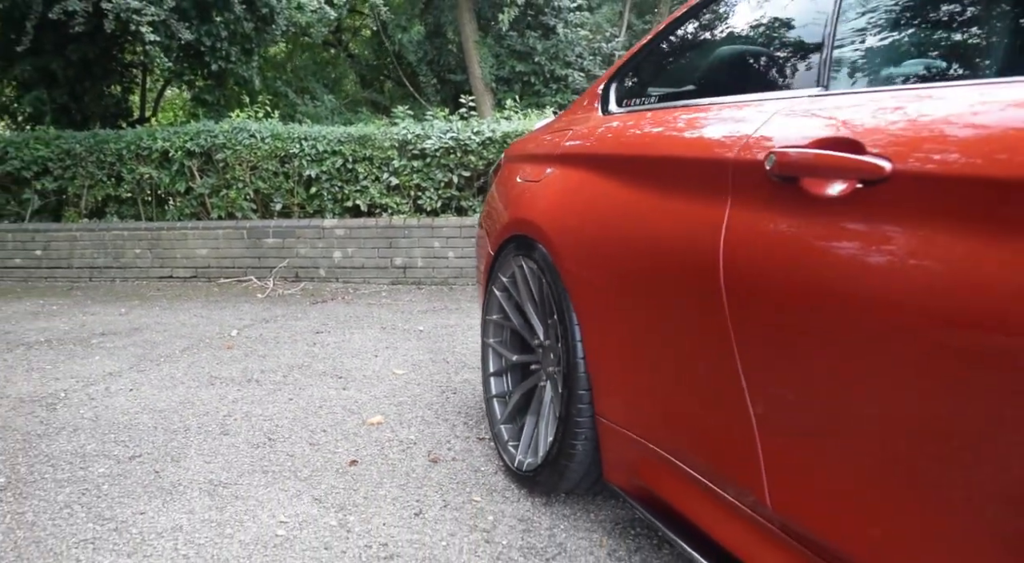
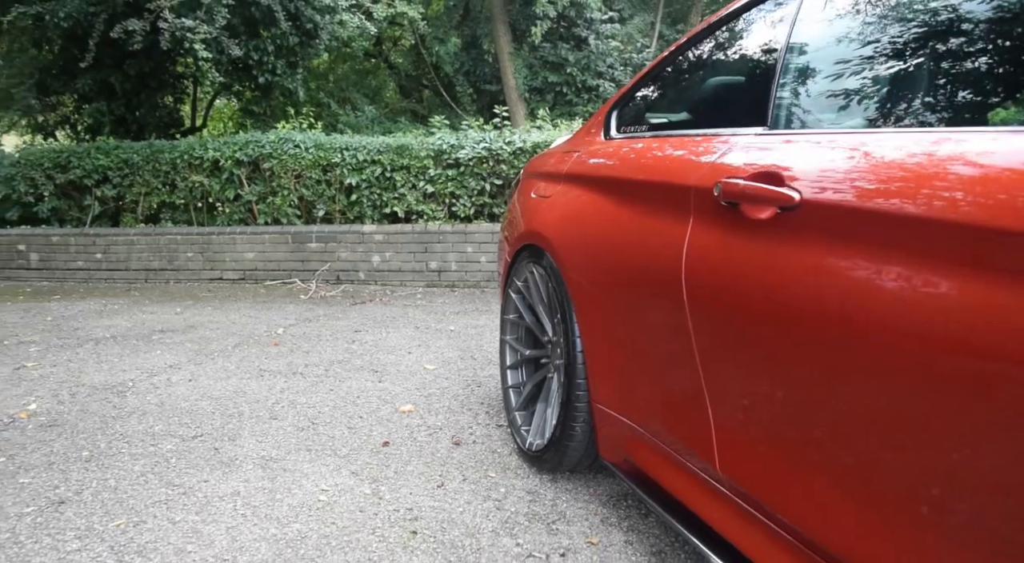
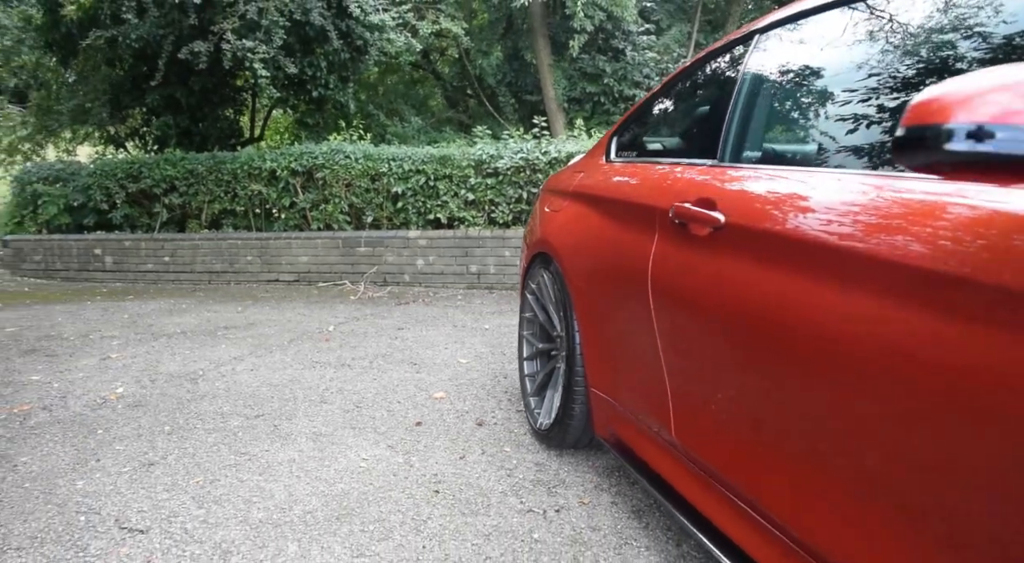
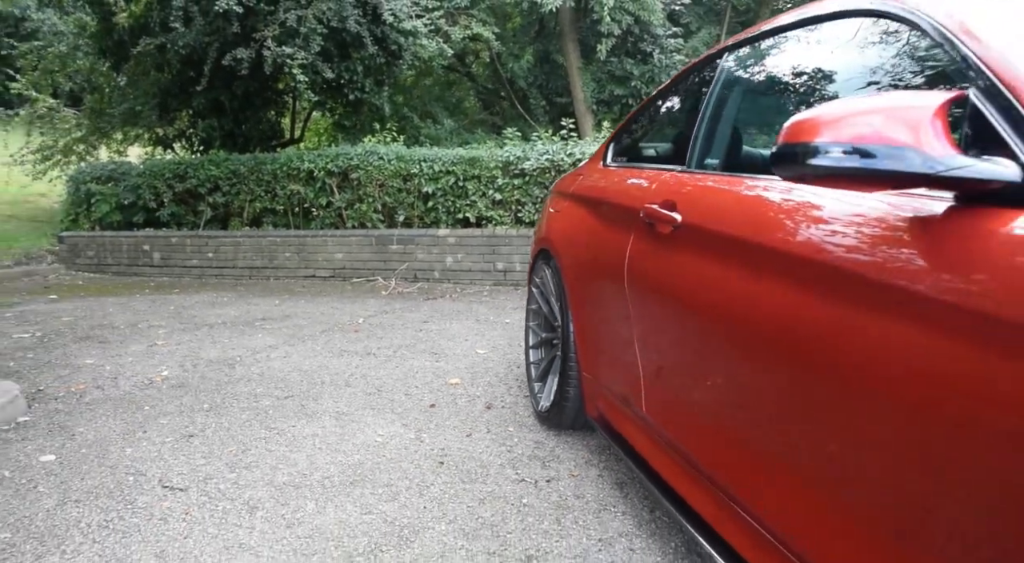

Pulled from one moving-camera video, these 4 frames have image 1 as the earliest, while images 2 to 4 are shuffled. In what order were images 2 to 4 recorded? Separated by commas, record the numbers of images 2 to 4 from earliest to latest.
2, 3, 4
